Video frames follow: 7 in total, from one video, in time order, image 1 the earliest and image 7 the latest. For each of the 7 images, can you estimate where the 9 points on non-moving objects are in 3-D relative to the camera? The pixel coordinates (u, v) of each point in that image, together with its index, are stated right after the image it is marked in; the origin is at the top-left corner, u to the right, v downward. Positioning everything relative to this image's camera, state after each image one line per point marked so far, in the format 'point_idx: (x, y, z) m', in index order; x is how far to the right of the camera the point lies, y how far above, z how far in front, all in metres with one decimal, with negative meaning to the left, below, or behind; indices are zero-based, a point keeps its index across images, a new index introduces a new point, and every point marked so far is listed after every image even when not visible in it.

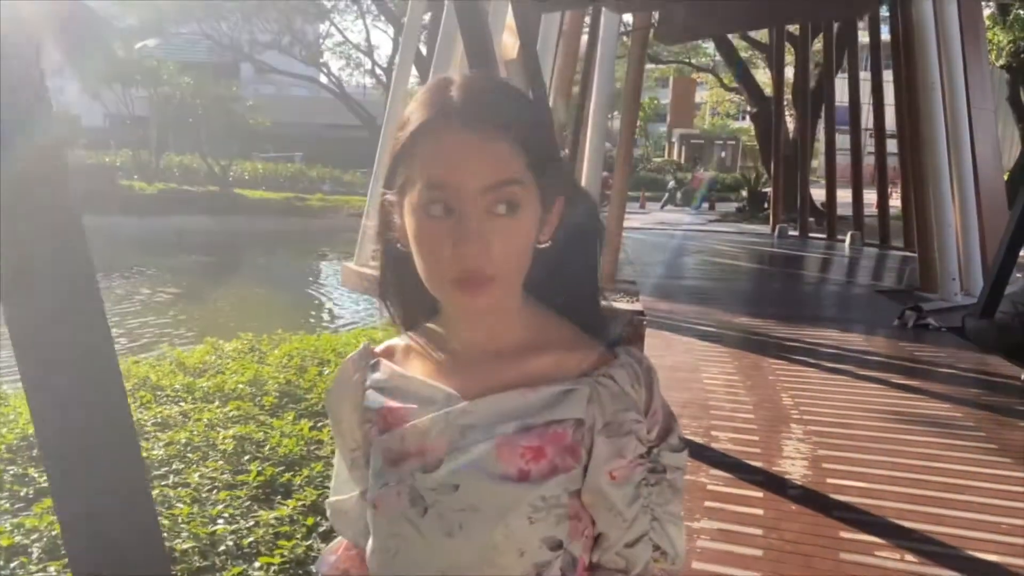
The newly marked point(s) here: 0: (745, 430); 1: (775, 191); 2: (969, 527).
0: (+1.1, -0.6, +3.9) m
1: (+4.2, +1.5, +13.7) m
2: (+1.6, -0.8, +2.9) m
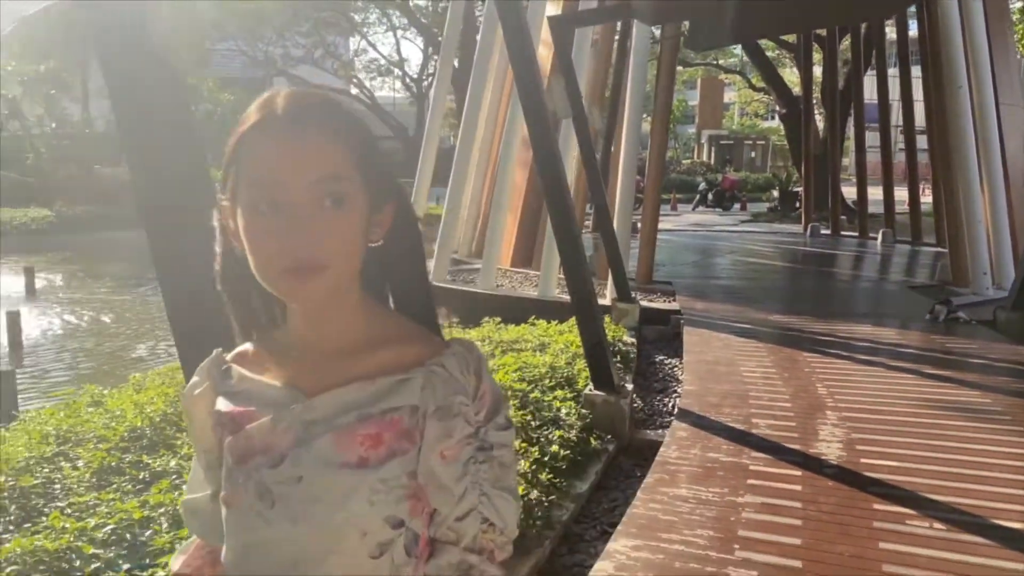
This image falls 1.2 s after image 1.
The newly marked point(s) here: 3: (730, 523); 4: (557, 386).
0: (+1.3, -0.6, +4.2) m
1: (+4.8, +1.6, +13.9) m
2: (+1.8, -0.8, +3.2) m
3: (+0.8, -0.8, +3.0) m
4: (+0.3, -0.5, +4.7) m
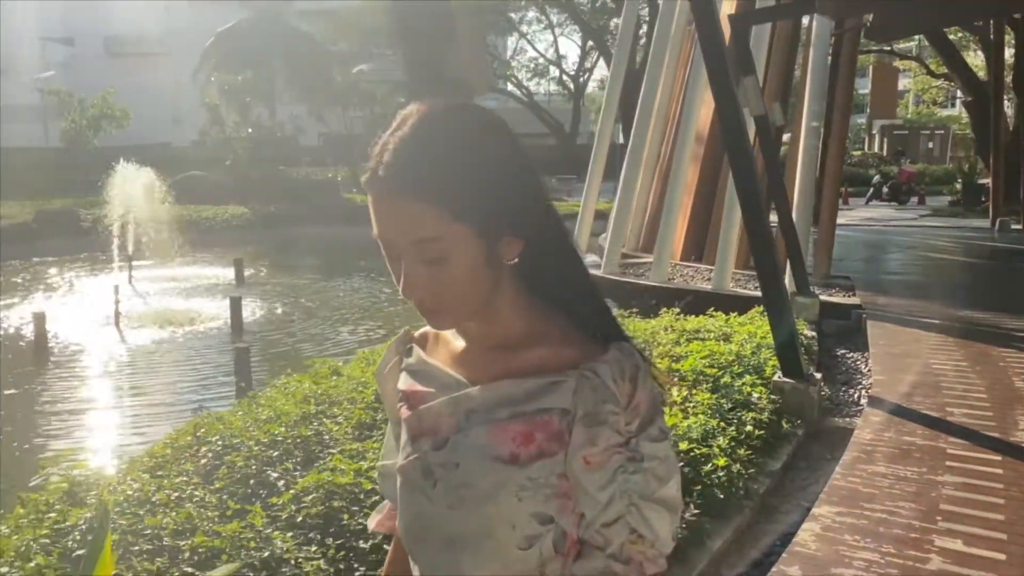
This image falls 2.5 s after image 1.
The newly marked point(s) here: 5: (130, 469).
0: (+2.3, -0.6, +4.2) m
1: (+7.4, +1.6, +13.1) m
2: (+2.6, -0.8, +3.2) m
3: (+1.5, -0.8, +3.1) m
4: (+1.3, -0.5, +4.9) m
5: (-1.6, -0.8, +3.6) m
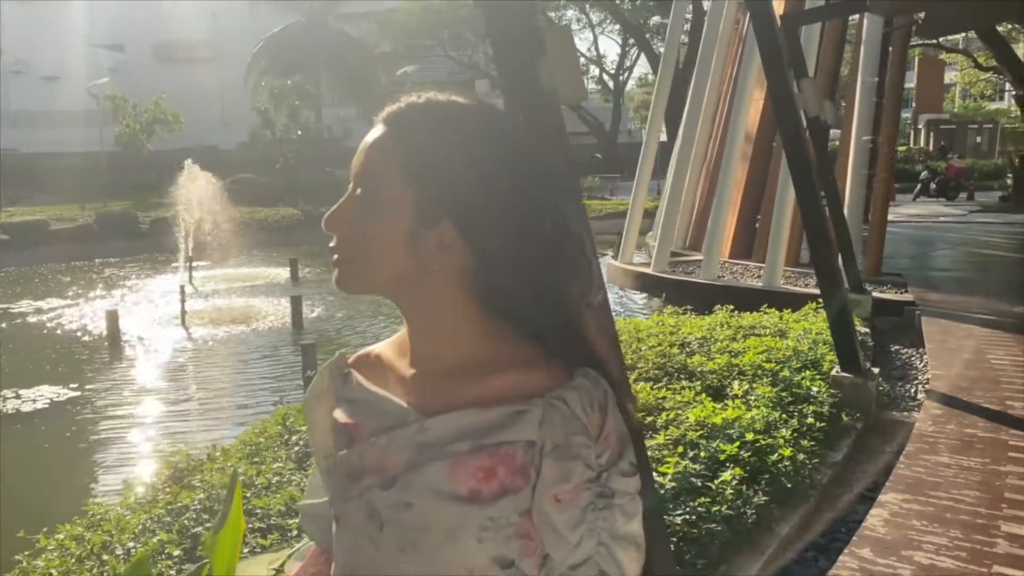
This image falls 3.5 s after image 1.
0: (+2.7, -0.6, +4.3) m
1: (+8.2, +1.7, +13.0) m
2: (+2.9, -0.7, +3.2) m
3: (+1.8, -0.8, +3.2) m
4: (+1.7, -0.5, +5.1) m
5: (-1.3, -0.8, +3.8) m
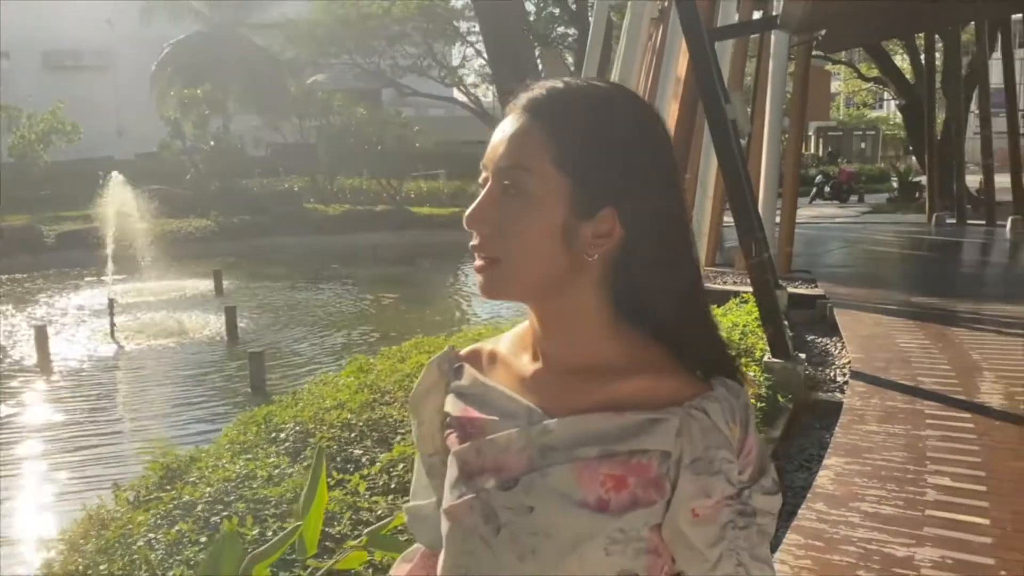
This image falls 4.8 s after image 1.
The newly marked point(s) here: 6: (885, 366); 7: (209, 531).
0: (+2.5, -0.5, +4.9) m
1: (+6.9, +1.8, +14.1) m
2: (+2.8, -0.7, +3.8) m
3: (+1.8, -0.7, +3.7) m
4: (+1.5, -0.4, +5.5) m
5: (-1.4, -0.8, +4.0) m
6: (+2.3, -0.5, +5.2) m
7: (-1.1, -0.9, +3.0) m
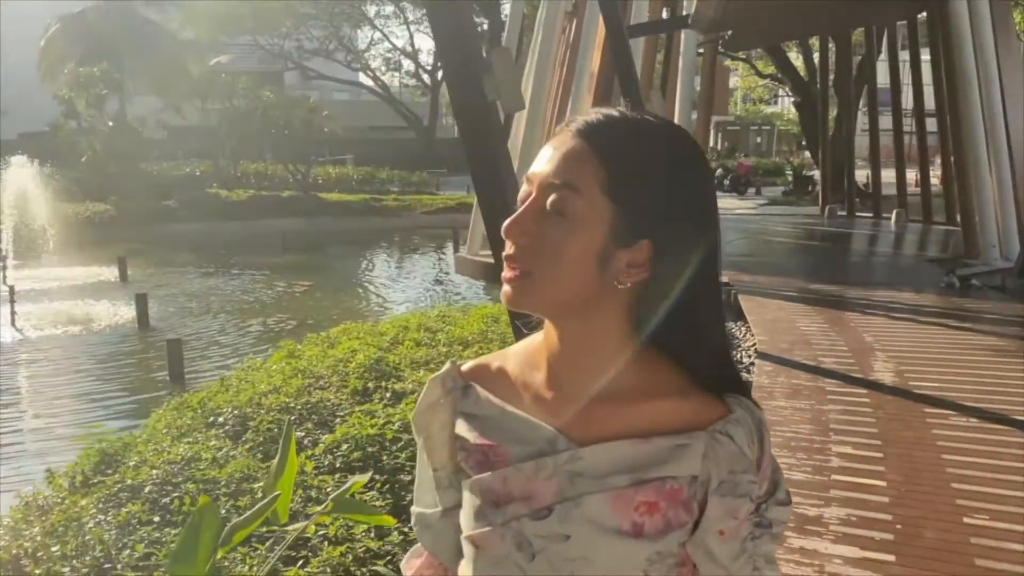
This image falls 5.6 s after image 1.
0: (+2.1, -0.4, +5.3) m
1: (+5.5, +2.0, +14.9) m
2: (+2.5, -0.6, +4.3) m
3: (+1.5, -0.6, +4.1) m
4: (+1.0, -0.3, +5.8) m
5: (-1.7, -0.7, +4.0) m
6: (+1.8, -0.4, +5.6) m
7: (-1.3, -0.8, +3.1) m
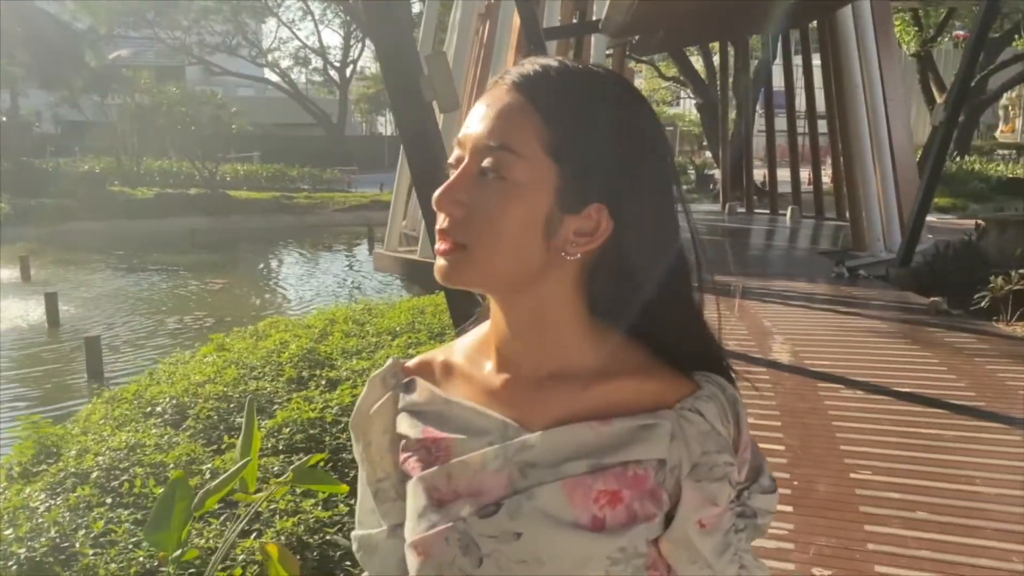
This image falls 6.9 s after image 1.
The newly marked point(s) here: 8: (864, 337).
0: (+1.6, -0.3, +5.7) m
1: (+3.9, +2.1, +15.7) m
2: (+2.1, -0.5, +4.8) m
3: (+1.1, -0.6, +4.5) m
4: (+0.4, -0.3, +6.2) m
5: (-2.0, -0.7, +4.0) m
6: (+1.3, -0.3, +6.0) m
7: (-1.5, -0.8, +3.2) m
8: (+2.4, -0.3, +5.8) m
